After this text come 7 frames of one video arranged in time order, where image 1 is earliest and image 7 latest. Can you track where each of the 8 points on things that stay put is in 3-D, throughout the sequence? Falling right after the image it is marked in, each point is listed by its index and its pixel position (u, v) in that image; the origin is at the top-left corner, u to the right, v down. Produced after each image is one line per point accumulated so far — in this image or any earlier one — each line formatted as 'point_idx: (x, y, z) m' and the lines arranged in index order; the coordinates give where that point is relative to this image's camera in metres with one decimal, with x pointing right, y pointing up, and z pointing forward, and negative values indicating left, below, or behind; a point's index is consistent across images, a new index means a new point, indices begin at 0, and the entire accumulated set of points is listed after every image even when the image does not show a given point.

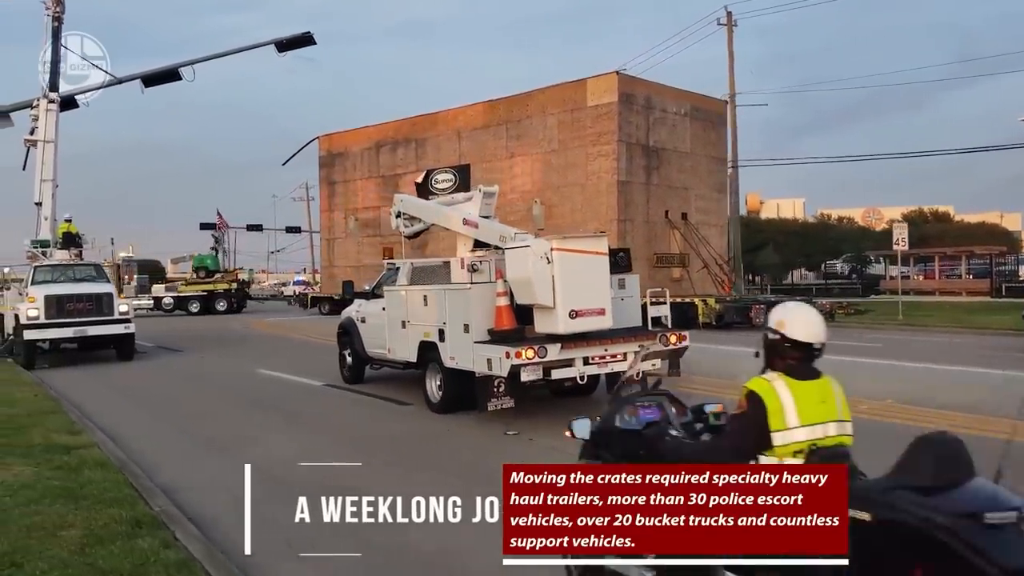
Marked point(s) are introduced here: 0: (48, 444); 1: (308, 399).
0: (-4.1, -1.4, +7.7) m
1: (-3.0, -1.6, +12.7) m
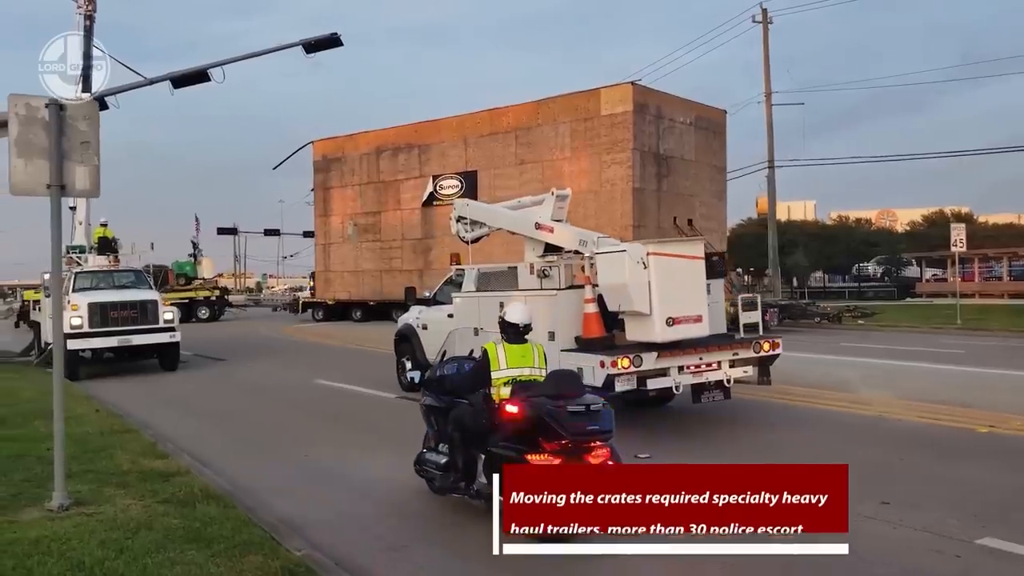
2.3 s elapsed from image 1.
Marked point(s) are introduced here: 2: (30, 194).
0: (-3.0, -1.5, +6.9) m
1: (-1.9, -1.7, +11.9) m
2: (-3.2, +0.6, +5.7) m
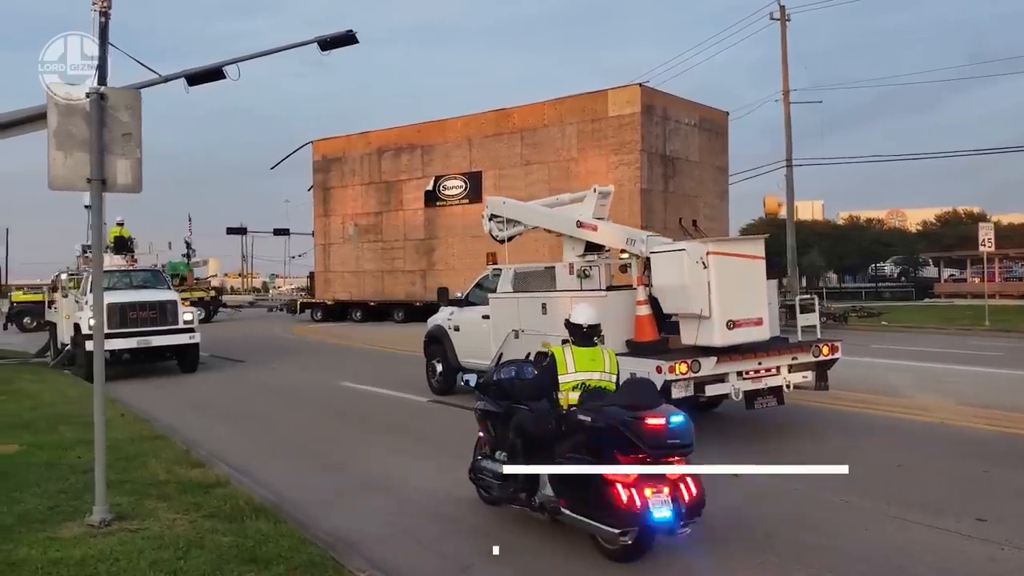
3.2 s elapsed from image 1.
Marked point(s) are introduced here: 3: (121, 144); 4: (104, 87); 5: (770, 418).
0: (-2.5, -1.5, +6.6) m
1: (-1.4, -1.7, +11.6) m
2: (-2.8, +0.6, +5.3) m
3: (-2.5, +0.9, +5.5) m
4: (-2.6, +1.3, +5.5) m
5: (+3.0, -1.5, +10.1) m
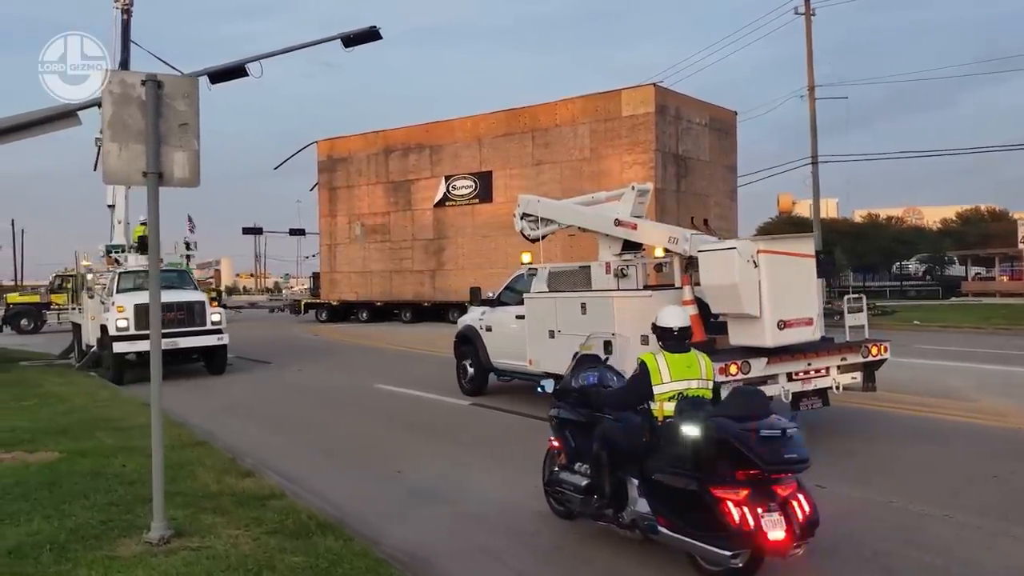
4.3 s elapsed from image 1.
0: (-2.0, -1.5, +6.2) m
1: (-0.8, -1.7, +11.2) m
2: (-2.3, +0.6, +5.0) m
3: (-2.0, +0.9, +5.2) m
4: (-2.1, +1.3, +5.1) m
5: (+3.6, -1.5, +9.7) m
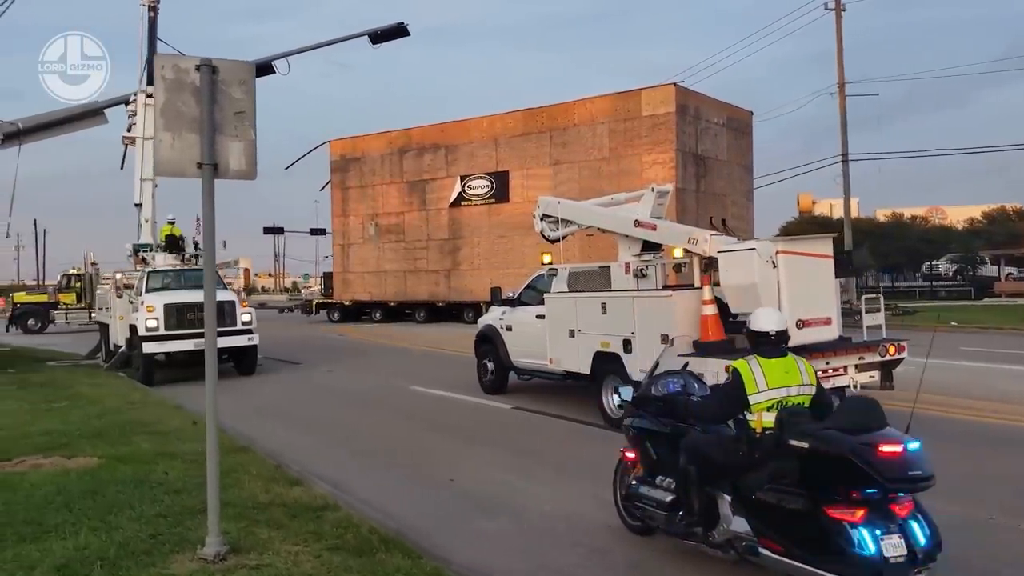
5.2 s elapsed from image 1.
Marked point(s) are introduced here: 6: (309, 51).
0: (-1.5, -1.5, +5.9) m
1: (-0.3, -1.7, +10.8) m
2: (-1.8, +0.6, +4.7) m
3: (-1.6, +0.9, +4.8) m
4: (-1.7, +1.3, +4.8) m
5: (+4.1, -1.5, +9.3) m
6: (-4.1, +4.8, +17.2) m
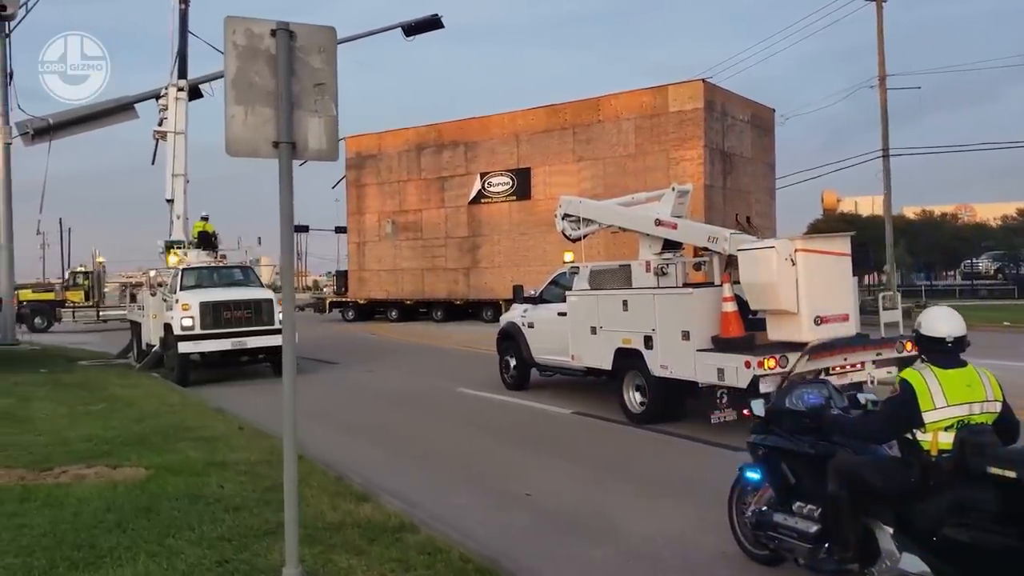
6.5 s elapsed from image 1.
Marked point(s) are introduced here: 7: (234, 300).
0: (-0.9, -1.5, +5.3) m
1: (+0.5, -1.6, +10.2) m
2: (-1.2, +0.6, +4.1) m
3: (-1.0, +0.9, +4.3) m
4: (-1.1, +1.3, +4.2) m
5: (+4.7, -1.5, +8.6) m
6: (-3.2, +4.8, +16.6) m
7: (-4.9, -0.2, +15.1) m
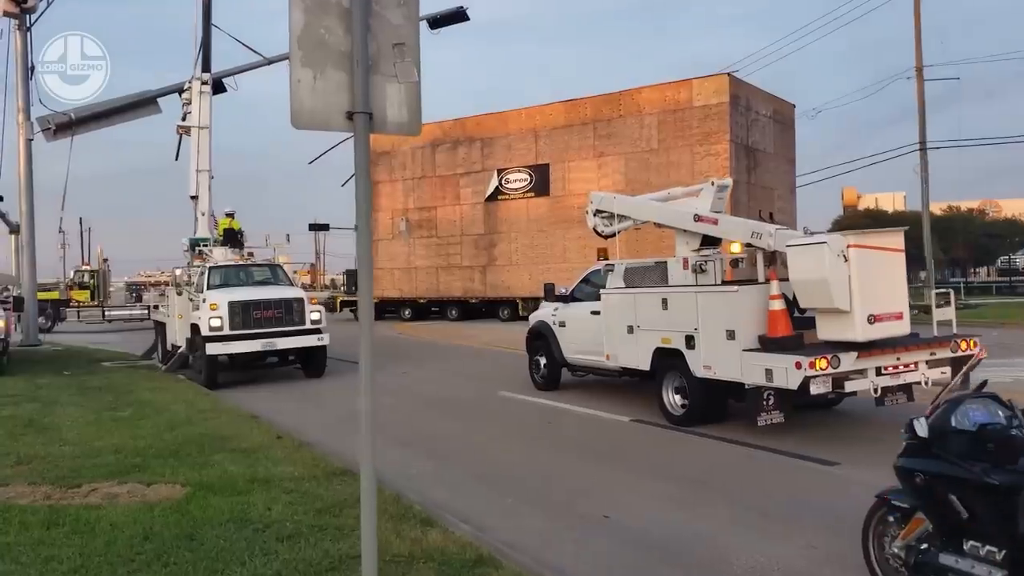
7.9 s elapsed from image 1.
0: (-0.4, -1.4, +4.6) m
1: (+1.1, -1.6, +9.5) m
2: (-0.8, +0.6, +3.4) m
3: (-0.5, +0.9, +3.6) m
4: (-0.6, +1.3, +3.5) m
5: (+5.3, -1.5, +7.8) m
6: (-2.5, +4.8, +16.0) m
7: (-4.2, -0.2, +14.5) m
